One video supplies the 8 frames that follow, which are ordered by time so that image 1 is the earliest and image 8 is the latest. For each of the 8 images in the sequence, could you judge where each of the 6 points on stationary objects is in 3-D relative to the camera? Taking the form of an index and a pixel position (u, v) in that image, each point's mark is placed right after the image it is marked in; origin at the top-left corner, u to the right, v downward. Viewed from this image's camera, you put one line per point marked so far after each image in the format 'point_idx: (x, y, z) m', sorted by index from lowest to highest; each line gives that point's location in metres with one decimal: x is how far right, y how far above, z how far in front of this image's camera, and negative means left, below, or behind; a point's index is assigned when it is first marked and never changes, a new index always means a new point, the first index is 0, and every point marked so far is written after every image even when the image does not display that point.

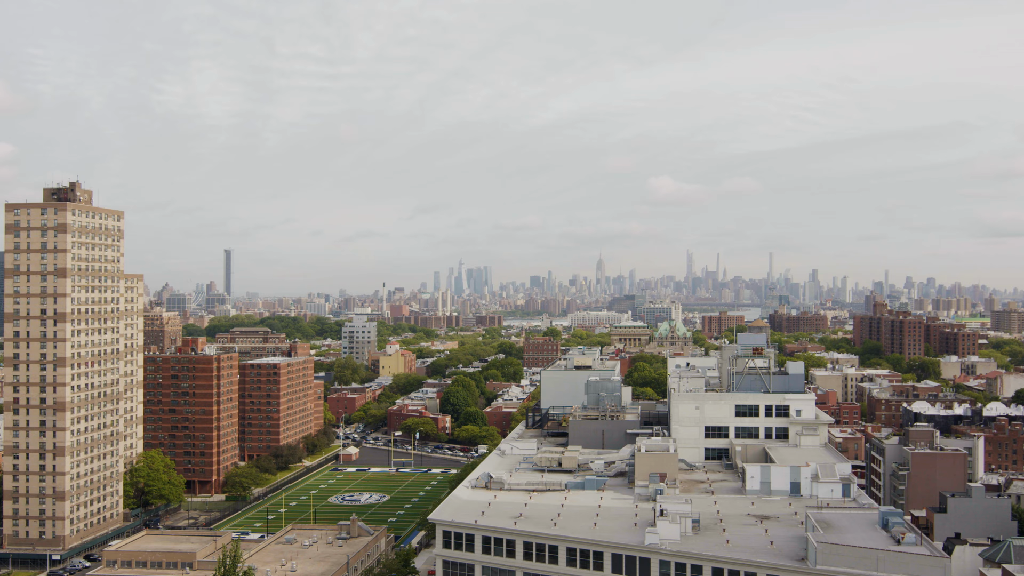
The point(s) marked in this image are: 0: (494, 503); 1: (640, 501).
0: (-0.3, -5.9, +18.7) m
1: (+3.6, -5.8, +18.6) m
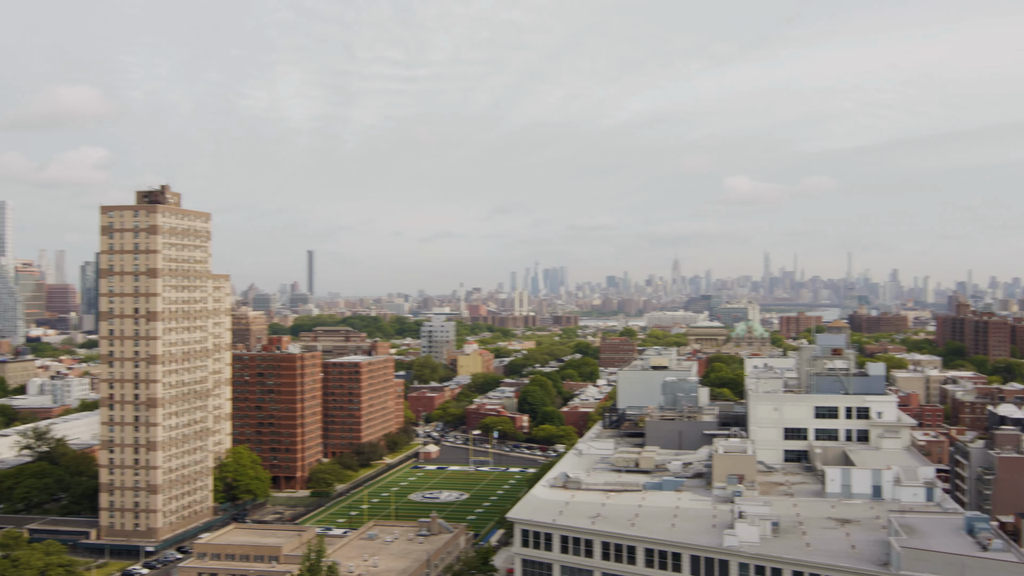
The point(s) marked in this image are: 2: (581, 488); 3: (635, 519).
0: (+1.7, -5.9, +18.6) m
1: (+5.6, -5.8, +18.4) m
2: (+2.2, -5.8, +19.7) m
3: (+3.2, -6.0, +17.7) m
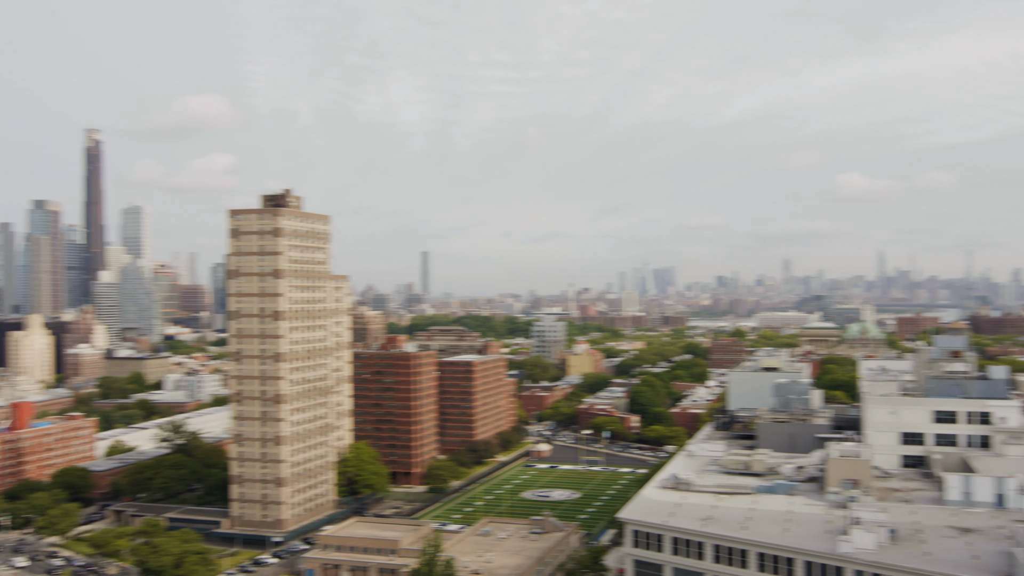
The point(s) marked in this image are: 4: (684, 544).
0: (+4.6, -5.9, +18.5) m
1: (+8.5, -5.8, +18.0) m
2: (+5.2, -5.8, +19.6) m
3: (+6.0, -6.0, +17.4) m
4: (+4.3, -6.5, +17.4) m
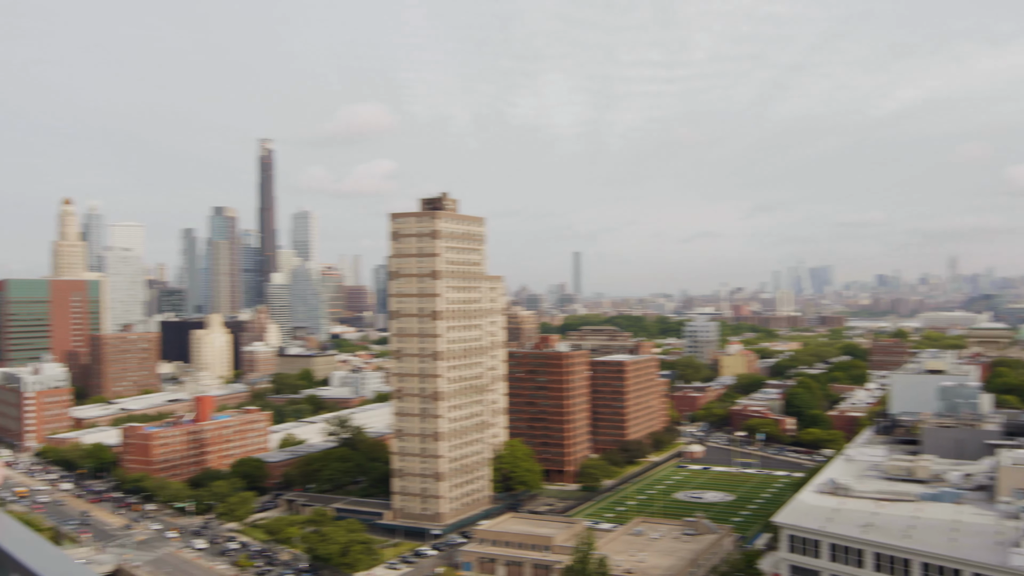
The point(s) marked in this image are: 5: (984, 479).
0: (+8.5, -5.8, +18.0) m
1: (+12.3, -5.8, +17.1) m
2: (+9.2, -5.7, +19.0) m
3: (+9.8, -6.0, +16.8) m
4: (+8.1, -6.5, +16.9) m
5: (+13.1, -5.5, +19.7) m
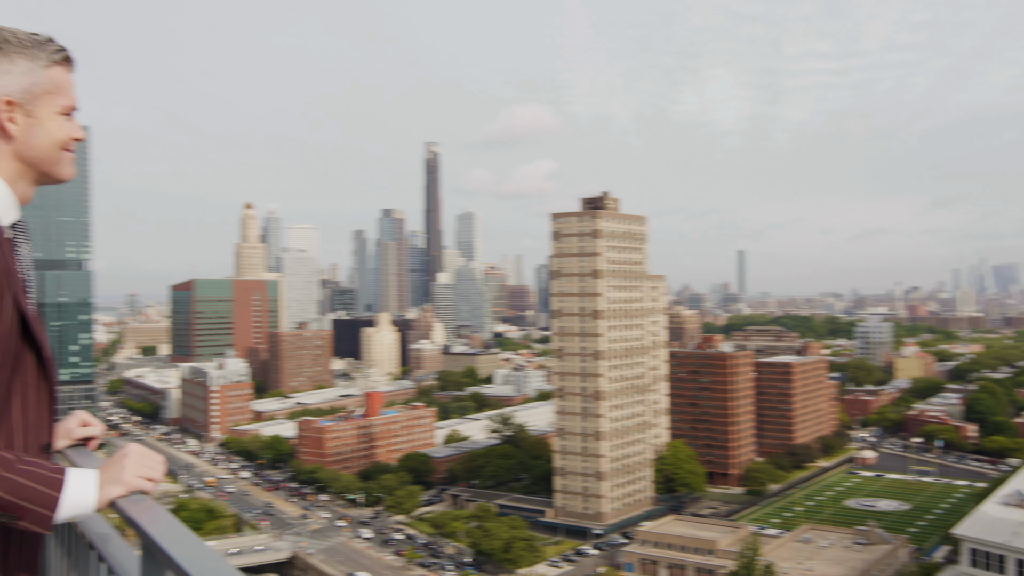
0: (+12.5, -5.8, +16.3) m
1: (+16.0, -5.7, +14.5) m
2: (+13.4, -5.7, +17.1) m
3: (+13.5, -5.9, +14.8) m
4: (+11.9, -6.5, +15.3) m
5: (+17.4, -5.4, +16.8) m
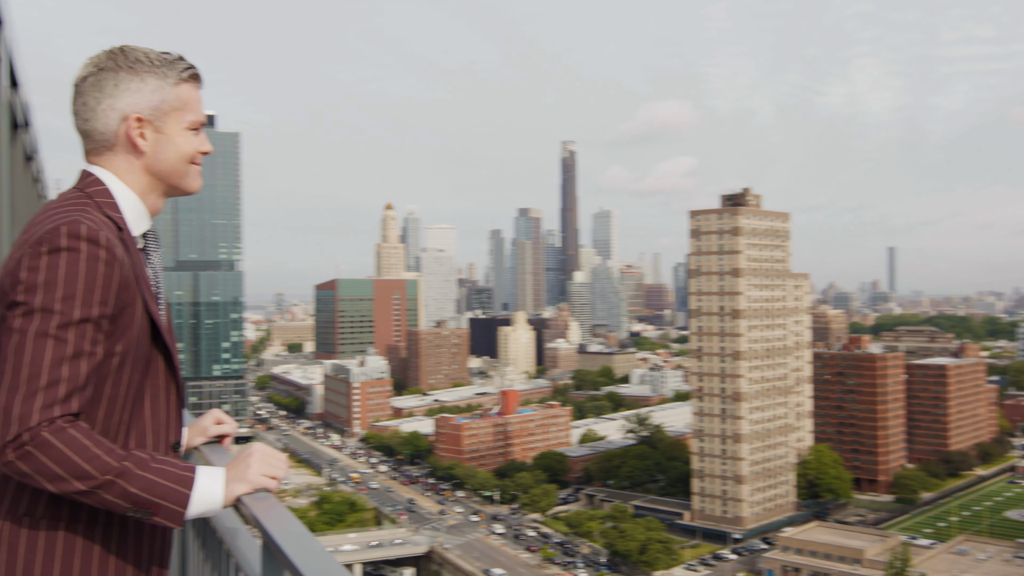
0: (+15.6, -5.8, +14.5) m
1: (+18.7, -5.7, +12.1) m
2: (+16.7, -5.7, +15.1) m
3: (+16.3, -5.9, +12.9) m
4: (+14.8, -6.5, +13.6) m
5: (+20.5, -5.4, +14.0) m
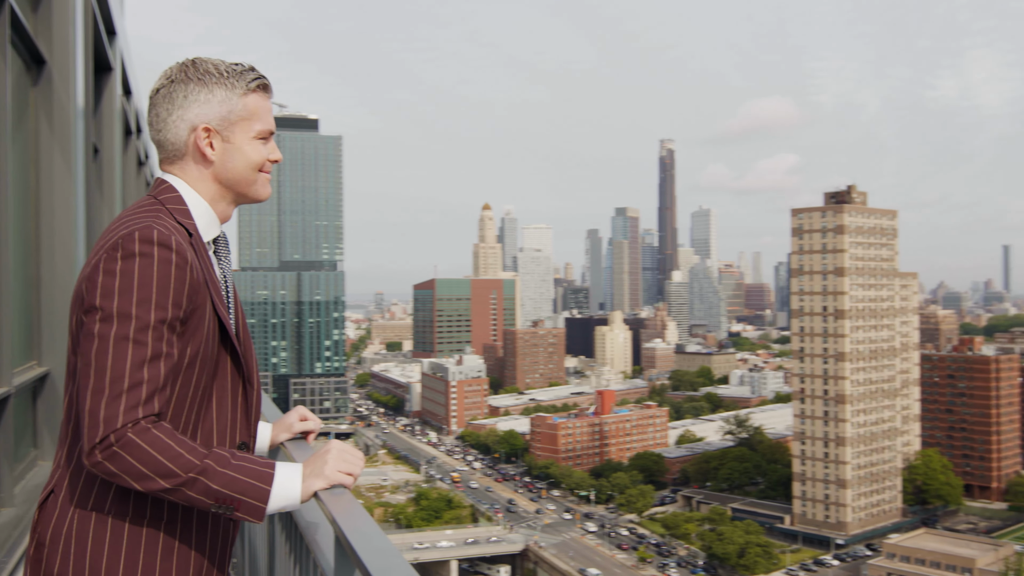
0: (+17.6, -5.8, +13.3) m
1: (+20.3, -5.7, +10.5) m
2: (+18.7, -5.7, +13.8) m
3: (+18.0, -5.9, +11.6) m
4: (+16.7, -6.5, +12.6) m
5: (+22.4, -5.5, +12.2) m
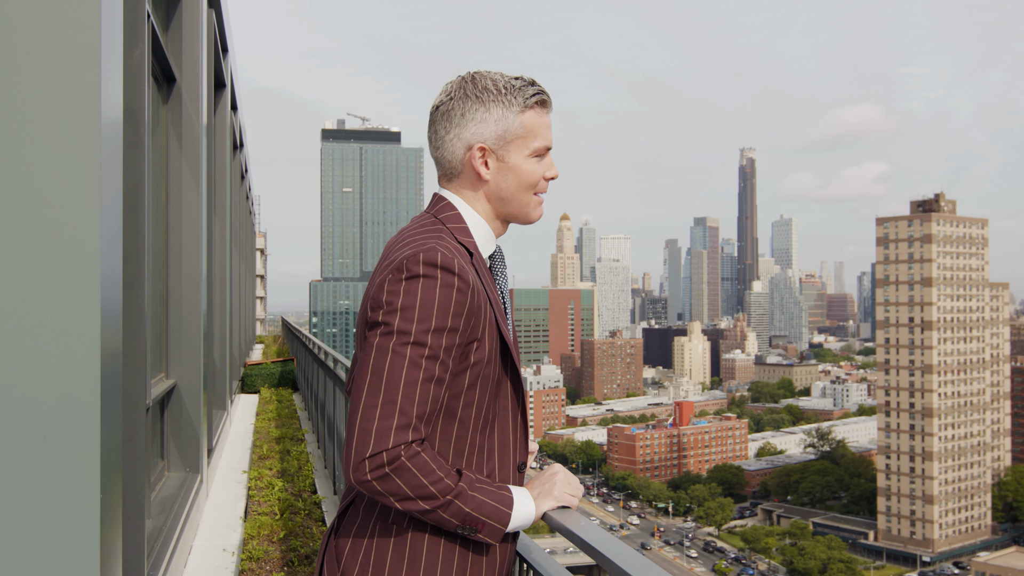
0: (+19.1, -6.0, +12.5) m
1: (+21.4, -5.9, +9.4) m
2: (+20.2, -5.9, +12.8) m
3: (+19.3, -6.1, +10.7) m
4: (+18.1, -6.7, +11.8) m
5: (+23.7, -5.7, +10.8) m
